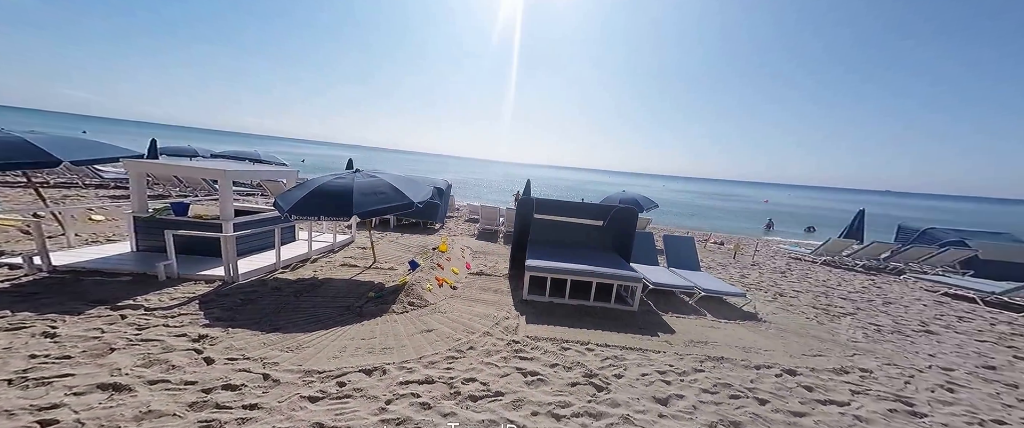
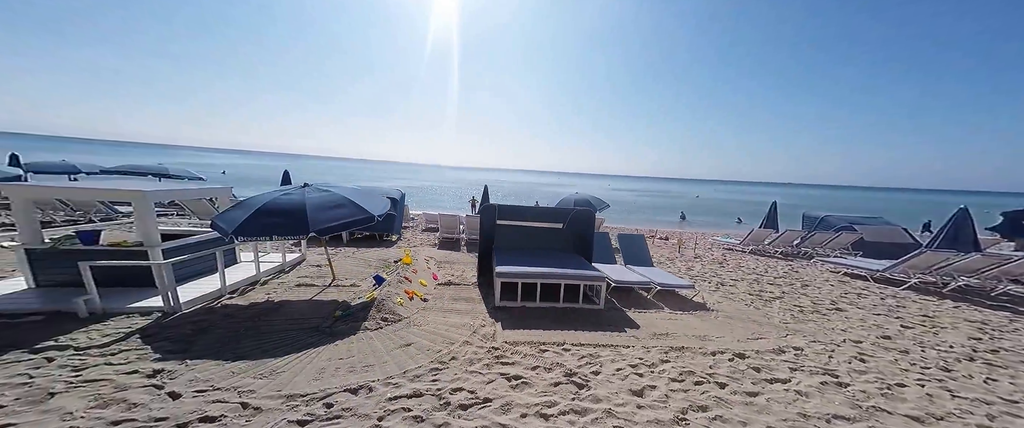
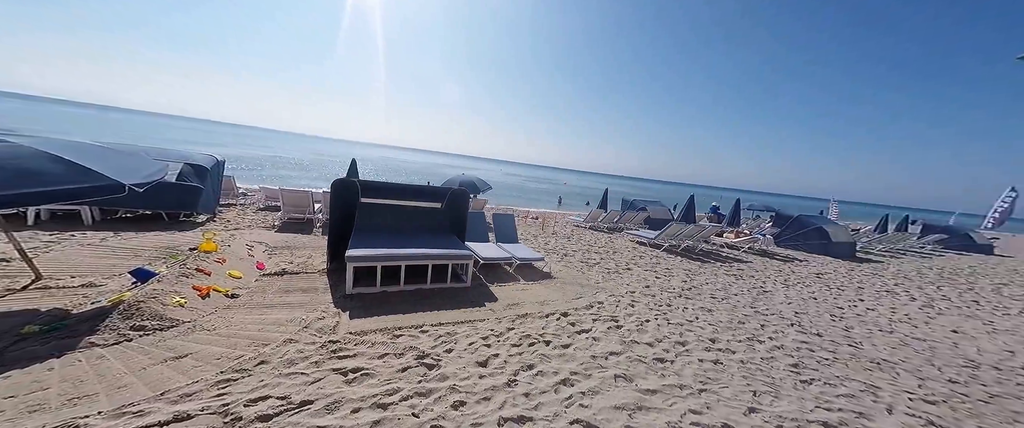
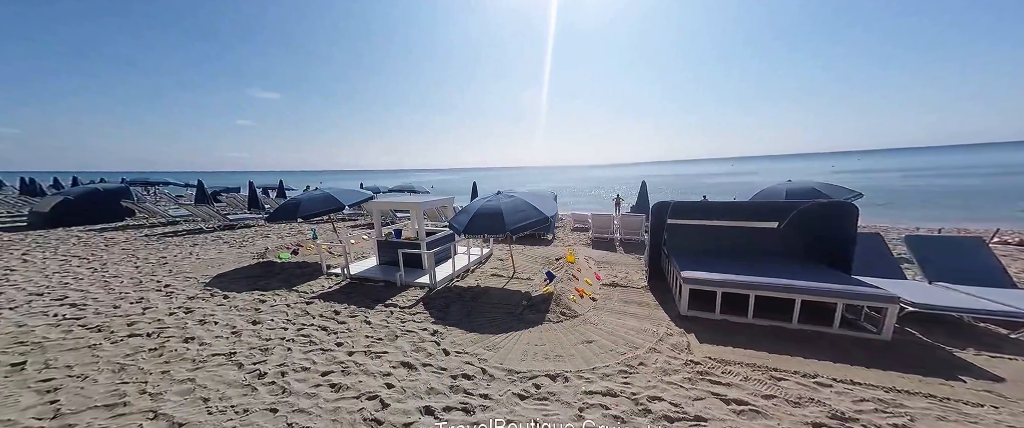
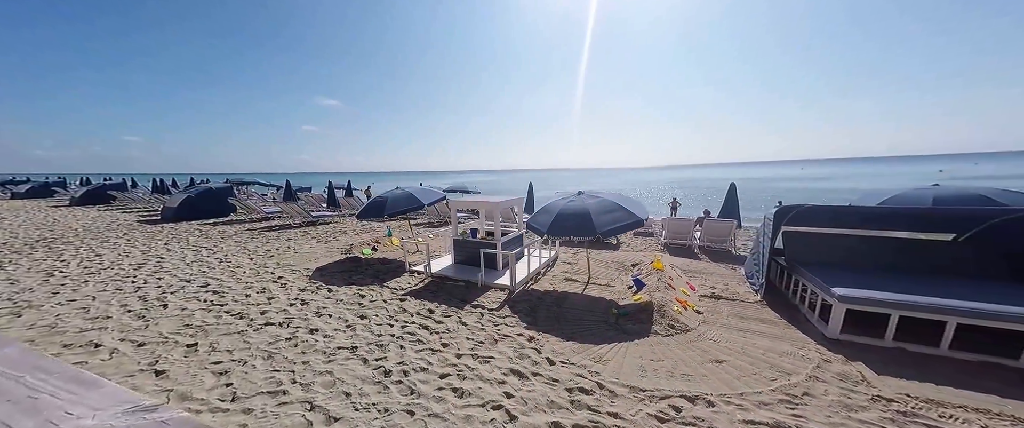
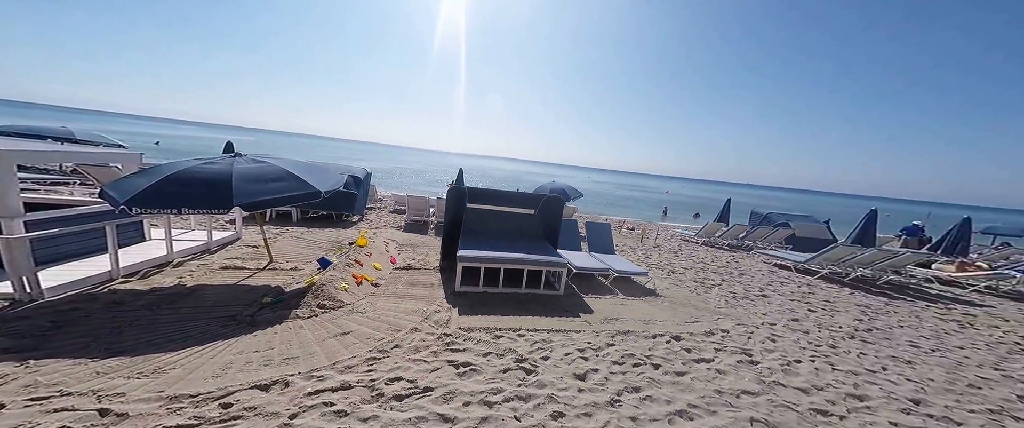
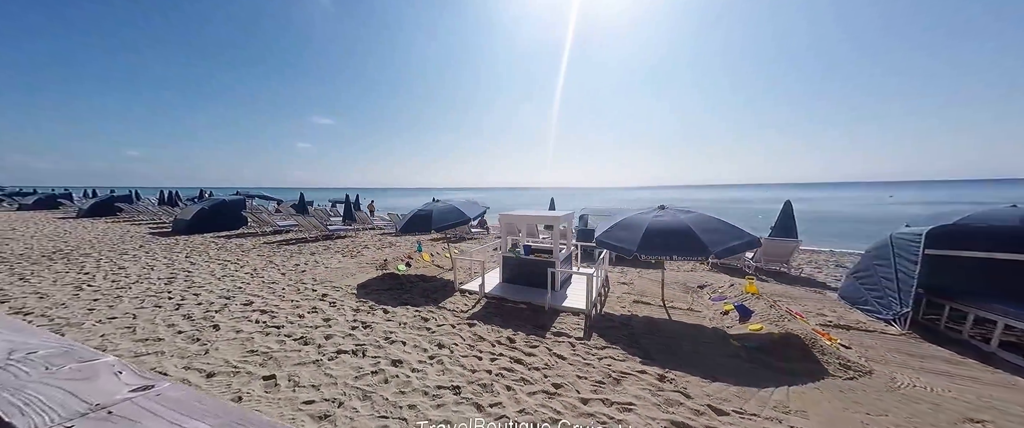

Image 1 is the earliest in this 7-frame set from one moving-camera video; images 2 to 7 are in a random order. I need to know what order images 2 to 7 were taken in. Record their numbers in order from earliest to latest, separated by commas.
6, 3, 2, 4, 5, 7
